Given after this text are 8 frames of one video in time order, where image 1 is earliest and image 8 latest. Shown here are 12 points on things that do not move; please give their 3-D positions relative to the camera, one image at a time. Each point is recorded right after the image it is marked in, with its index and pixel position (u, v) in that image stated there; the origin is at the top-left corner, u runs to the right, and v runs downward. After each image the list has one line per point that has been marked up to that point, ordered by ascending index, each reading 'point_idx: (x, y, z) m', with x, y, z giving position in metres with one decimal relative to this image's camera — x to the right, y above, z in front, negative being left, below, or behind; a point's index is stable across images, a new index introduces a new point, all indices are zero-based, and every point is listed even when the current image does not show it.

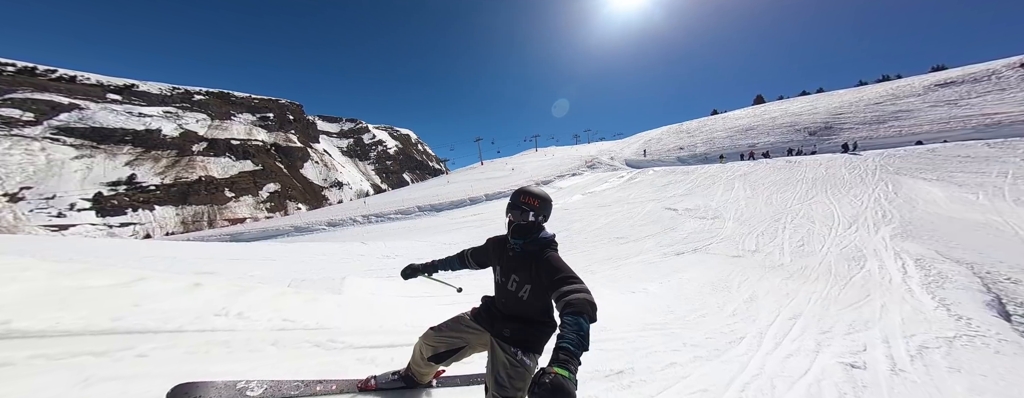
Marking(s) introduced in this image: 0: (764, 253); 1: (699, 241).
0: (+6.7, -1.4, +7.3) m
1: (+5.9, -1.4, +8.7) m
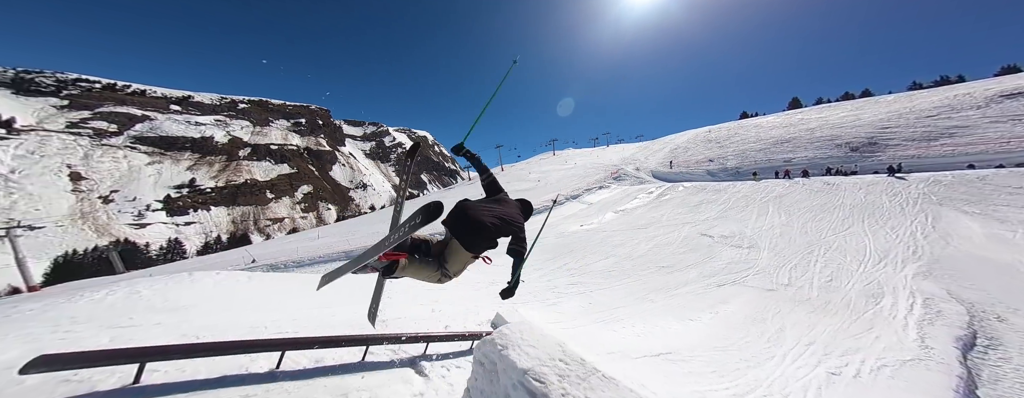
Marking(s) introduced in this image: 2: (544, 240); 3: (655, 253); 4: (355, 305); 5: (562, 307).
0: (+9.2, -2.9, +8.9) m
1: (+8.4, -2.8, +10.3) m
2: (+1.7, -2.7, +17.6) m
3: (+6.8, -2.7, +13.3) m
4: (-3.1, -2.2, +6.6) m
5: (+1.4, -3.0, +7.8) m
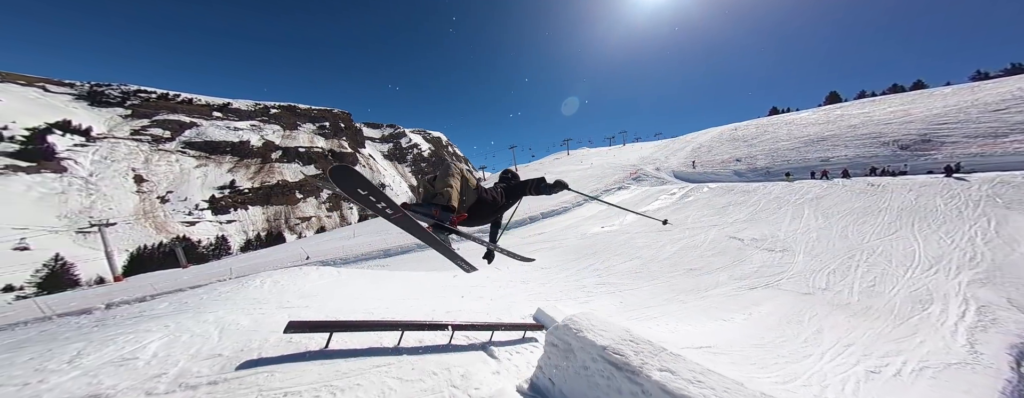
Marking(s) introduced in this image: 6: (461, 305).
0: (+10.3, -3.0, +8.8) m
1: (+9.6, -2.9, +10.2) m
2: (+3.4, -2.8, +18.0) m
3: (+8.2, -2.8, +13.4) m
4: (-2.1, -2.3, +7.2) m
5: (+2.4, -3.0, +8.1) m
6: (-1.0, -2.2, +5.8) m
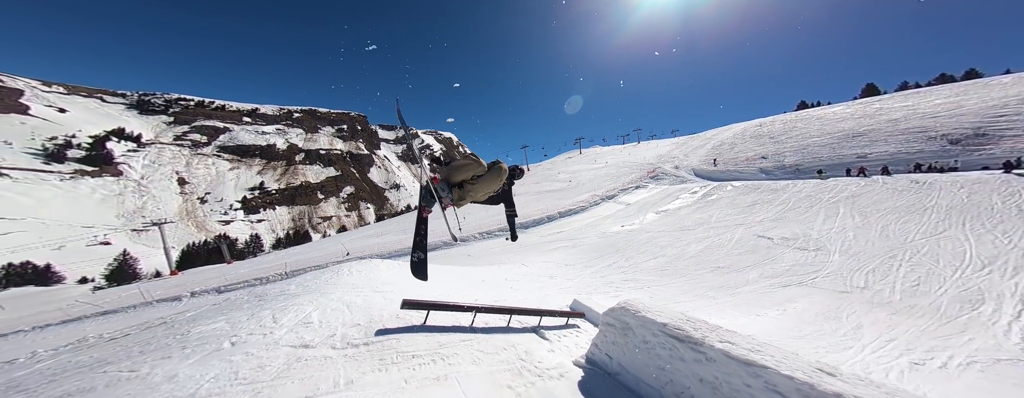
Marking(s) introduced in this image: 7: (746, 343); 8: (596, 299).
0: (+11.3, -2.9, +8.6) m
1: (+10.7, -2.8, +10.1) m
2: (+4.9, -2.7, +18.1) m
3: (+9.5, -2.7, +13.3) m
4: (-1.2, -2.2, +7.7) m
5: (+3.4, -3.0, +8.4) m
6: (-0.1, -2.2, +6.2) m
7: (+2.0, -1.2, +2.3) m
8: (+2.1, -2.5, +7.0) m
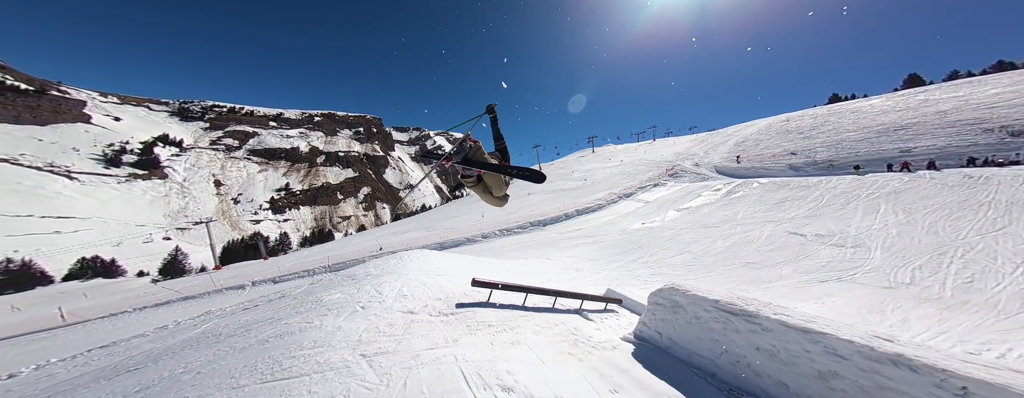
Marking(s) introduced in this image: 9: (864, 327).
0: (+12.2, -2.6, +8.2) m
1: (+11.8, -2.6, +9.7) m
2: (+6.3, -2.5, +18.1) m
3: (+10.7, -2.4, +13.0) m
4: (-0.3, -2.1, +8.0) m
5: (+4.4, -2.8, +8.4) m
6: (+0.7, -2.0, +6.4) m
7: (+2.6, -1.1, +2.5) m
8: (+3.0, -2.4, +7.1) m
9: (+6.6, -2.5, +5.2) m
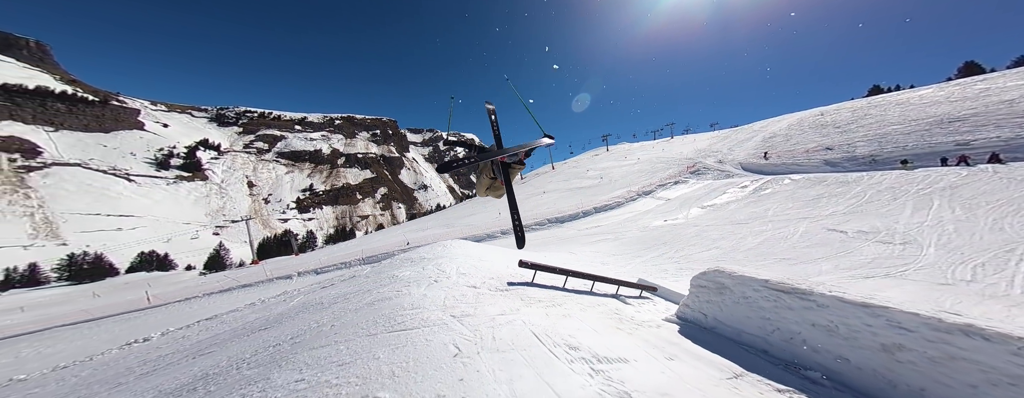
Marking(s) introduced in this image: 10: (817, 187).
0: (+13.1, -2.3, +7.6) m
1: (+12.7, -2.3, +9.2) m
2: (+7.7, -2.2, +17.8) m
3: (+11.7, -2.1, +12.5) m
4: (+0.5, -1.9, +8.2) m
5: (+5.2, -2.5, +8.3) m
6: (+1.4, -1.8, +6.5) m
7: (+3.1, -0.8, +2.5) m
8: (+3.8, -2.1, +7.1) m
9: (+7.2, -2.2, +4.9) m
10: (+21.5, +0.9, +19.2) m
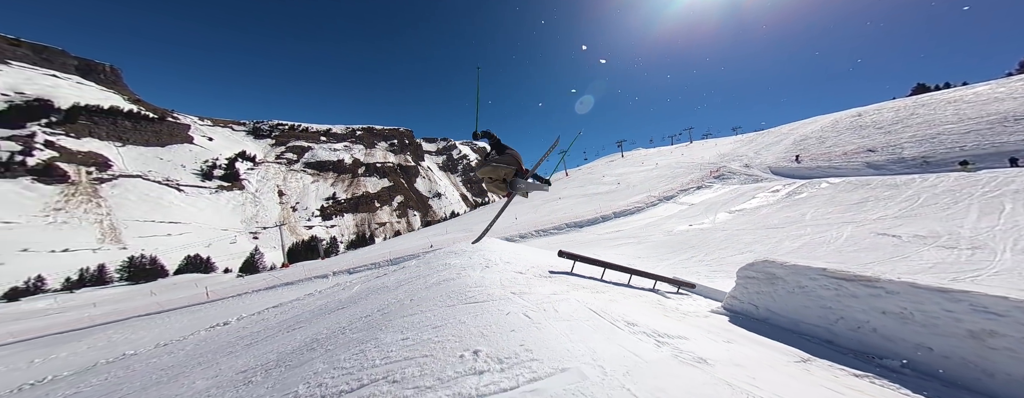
0: (+13.8, -2.2, +6.8) m
1: (+13.5, -2.2, +8.4) m
2: (+9.1, -2.4, +17.3) m
3: (+12.8, -2.1, +11.8) m
4: (+1.3, -1.9, +8.1) m
5: (+6.0, -2.5, +8.0) m
6: (+2.1, -1.7, +6.4) m
7: (+3.6, -0.7, +2.3) m
8: (+4.5, -2.1, +6.8) m
9: (+7.8, -2.1, +4.5) m
10: (+22.9, +0.8, +18.0) m
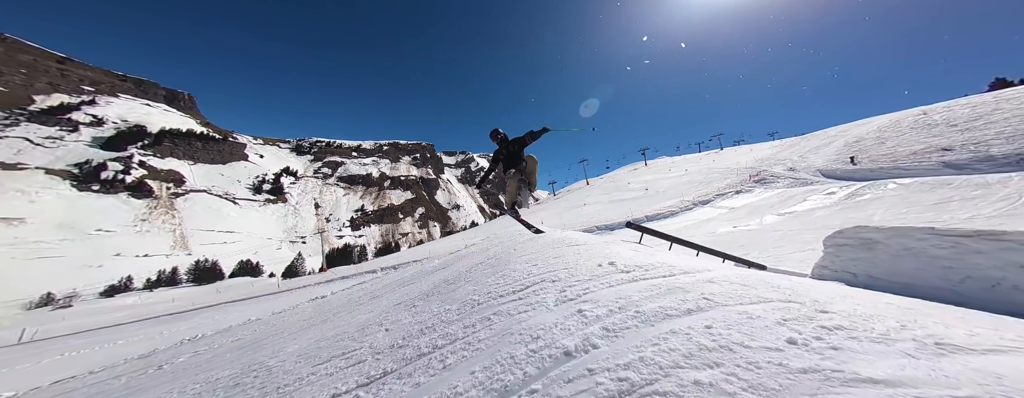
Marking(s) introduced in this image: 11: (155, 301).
0: (+14.9, -1.7, +5.5) m
1: (+14.8, -1.7, +7.1) m
2: (+11.3, -2.2, +16.4) m
3: (+14.4, -1.8, +10.5) m
4: (+2.6, -1.6, +8.0) m
5: (+7.3, -2.1, +7.4) m
6: (+3.3, -1.4, +6.2) m
7: (+4.3, -0.2, +2.0) m
8: (+5.7, -1.7, +6.4) m
9: (+8.7, -1.6, +3.8) m
10: (+25.0, +1.2, +15.8) m
11: (-23.3, -6.6, +18.0) m
